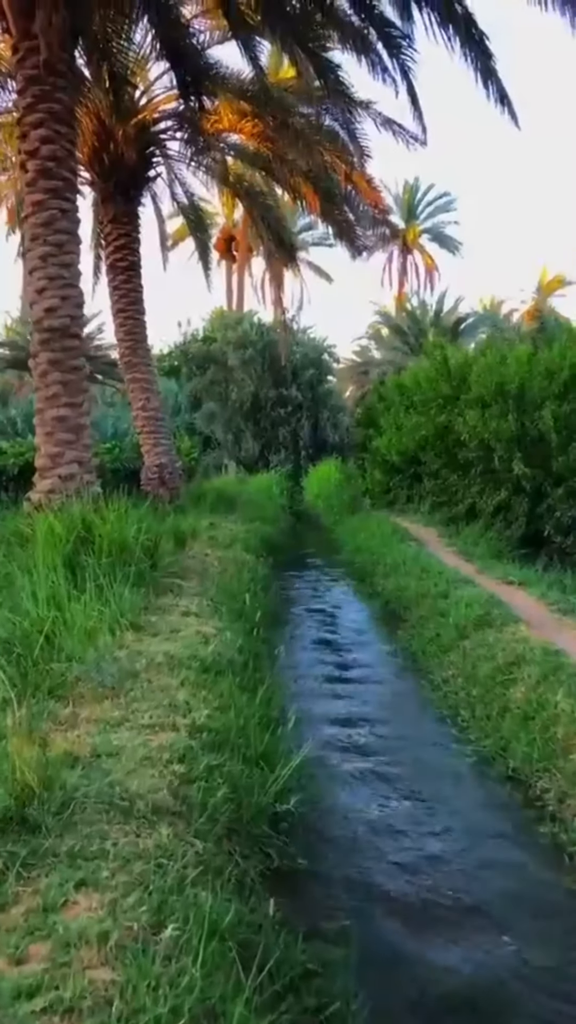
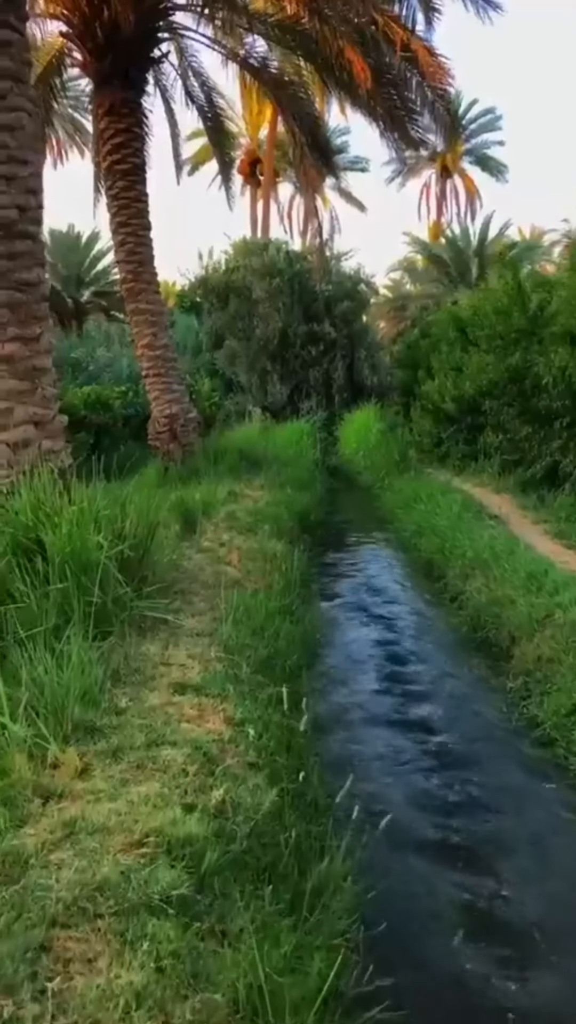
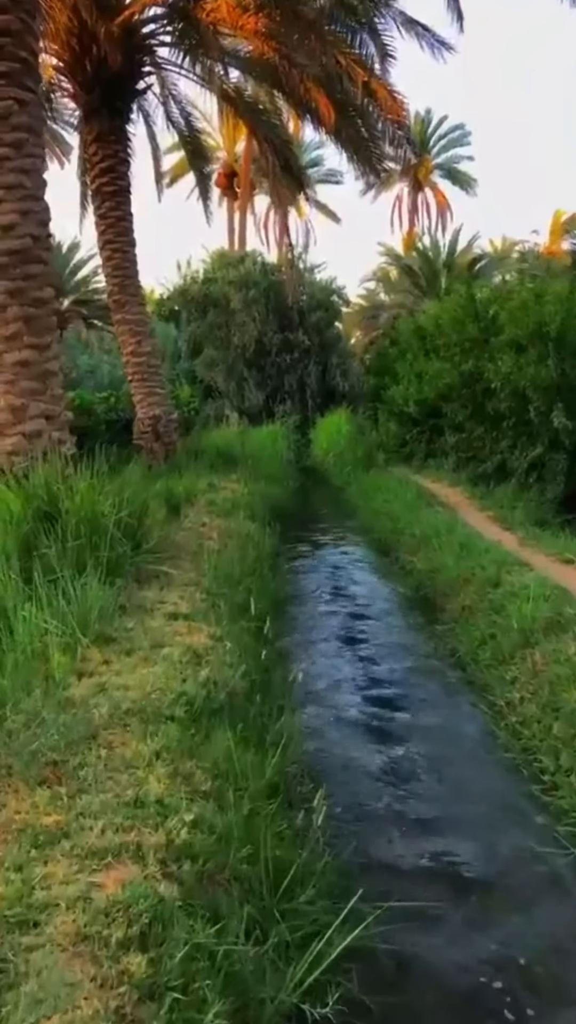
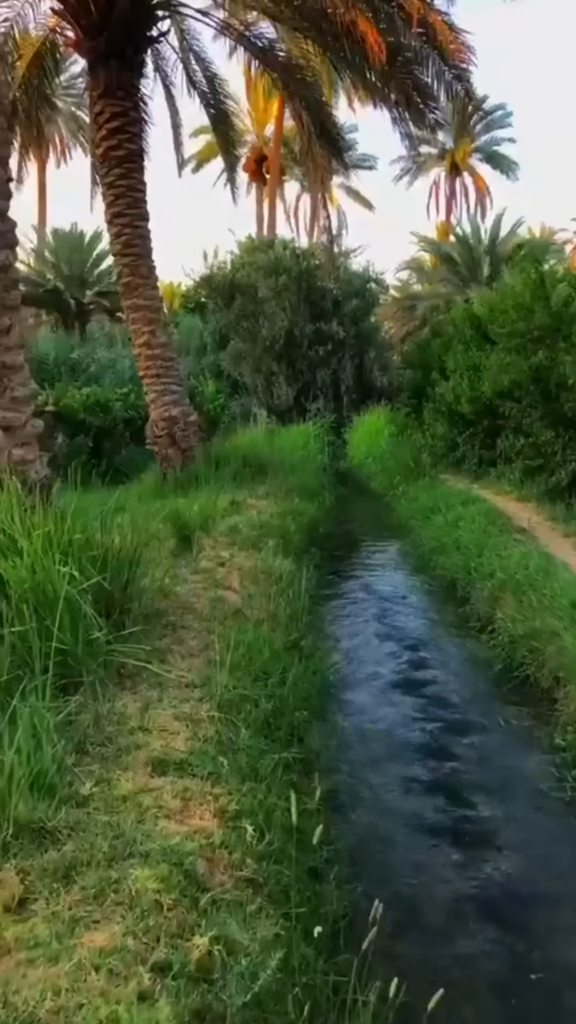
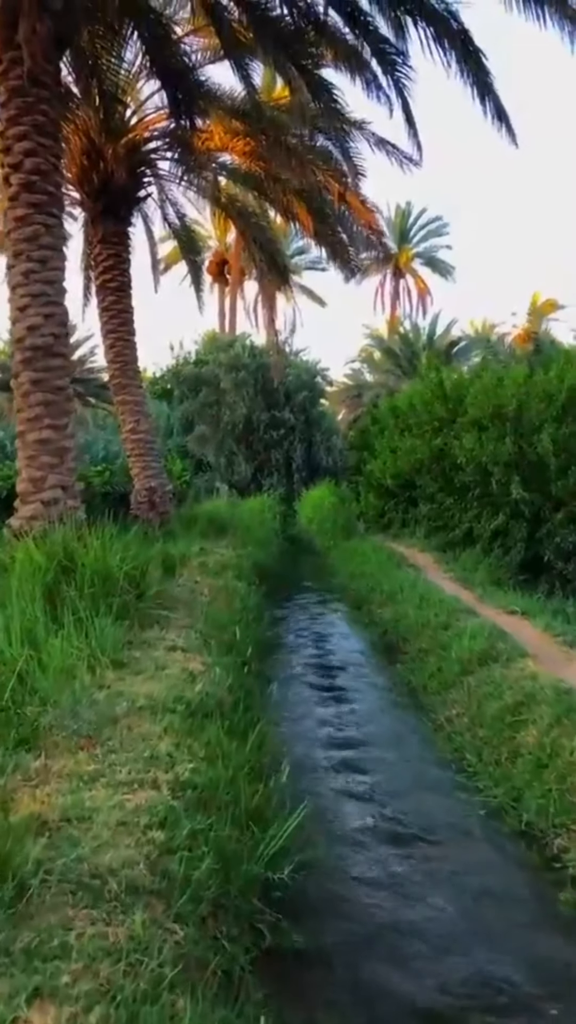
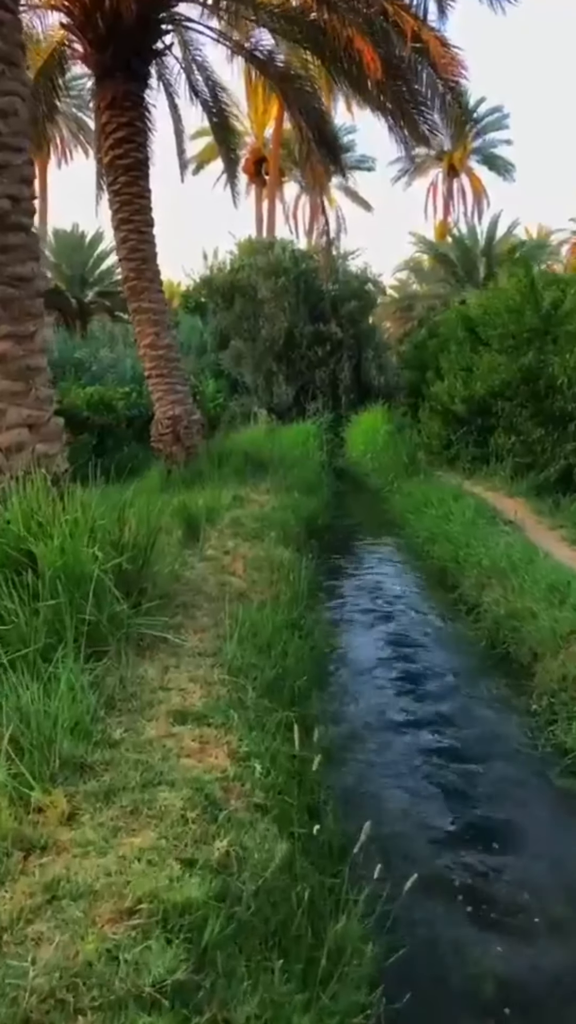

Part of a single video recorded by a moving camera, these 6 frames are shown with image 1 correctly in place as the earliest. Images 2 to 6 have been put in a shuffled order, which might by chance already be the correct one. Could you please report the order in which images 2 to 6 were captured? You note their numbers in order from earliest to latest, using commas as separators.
5, 3, 2, 6, 4
